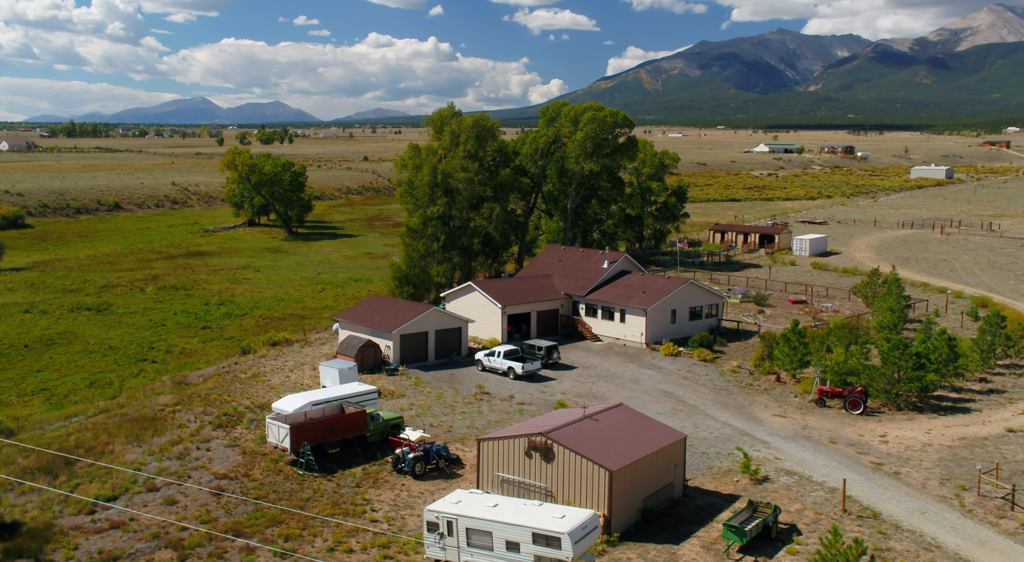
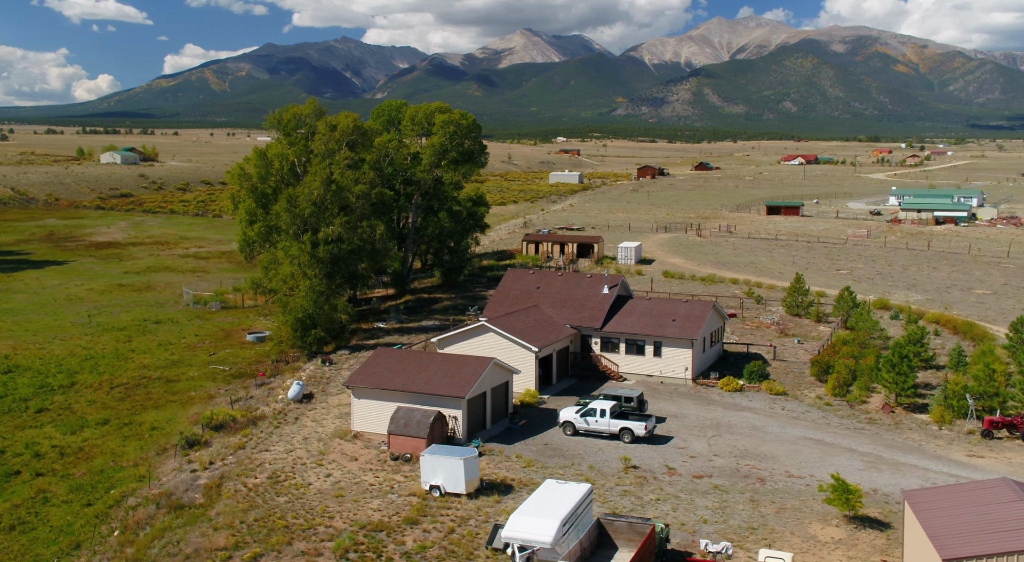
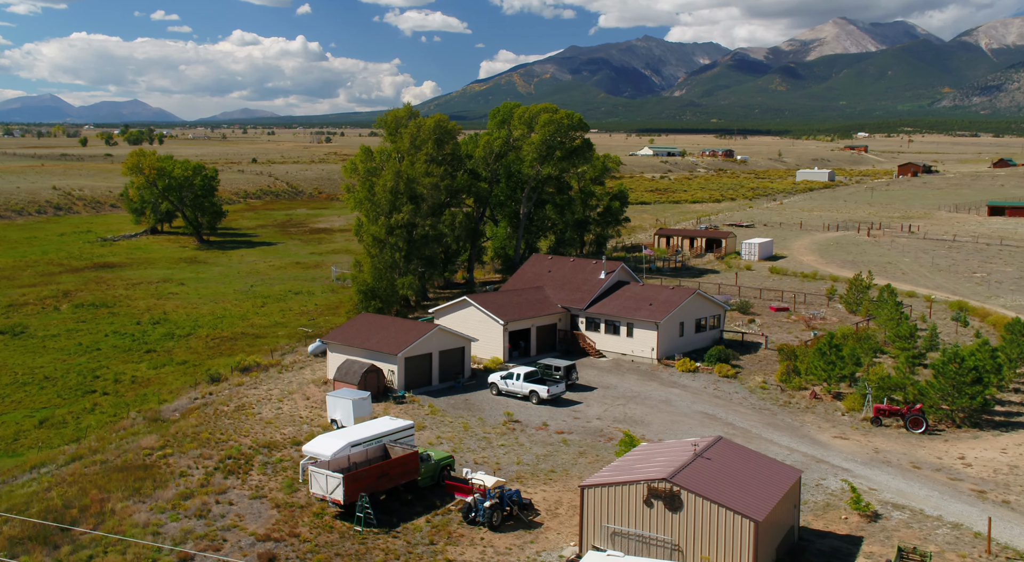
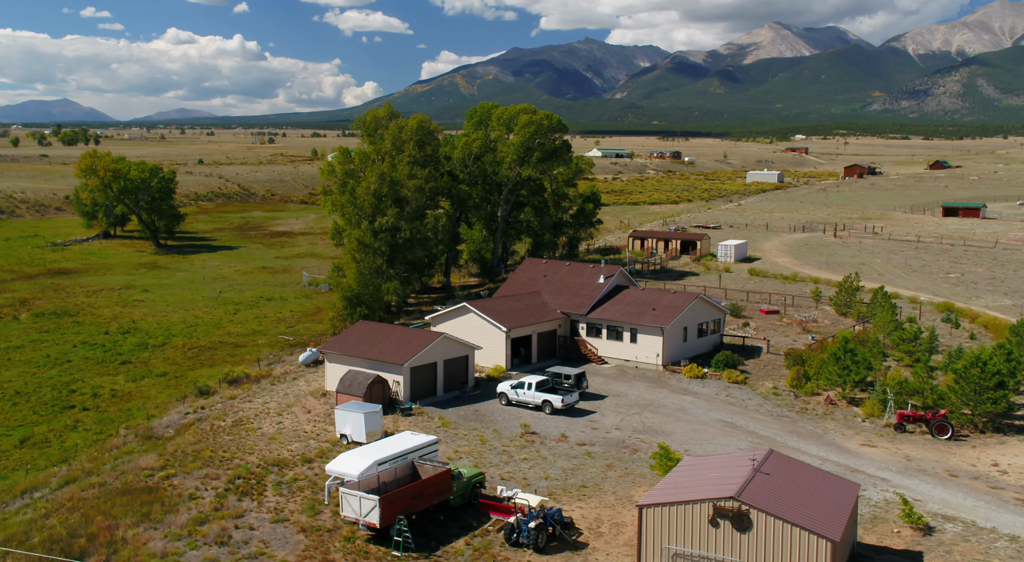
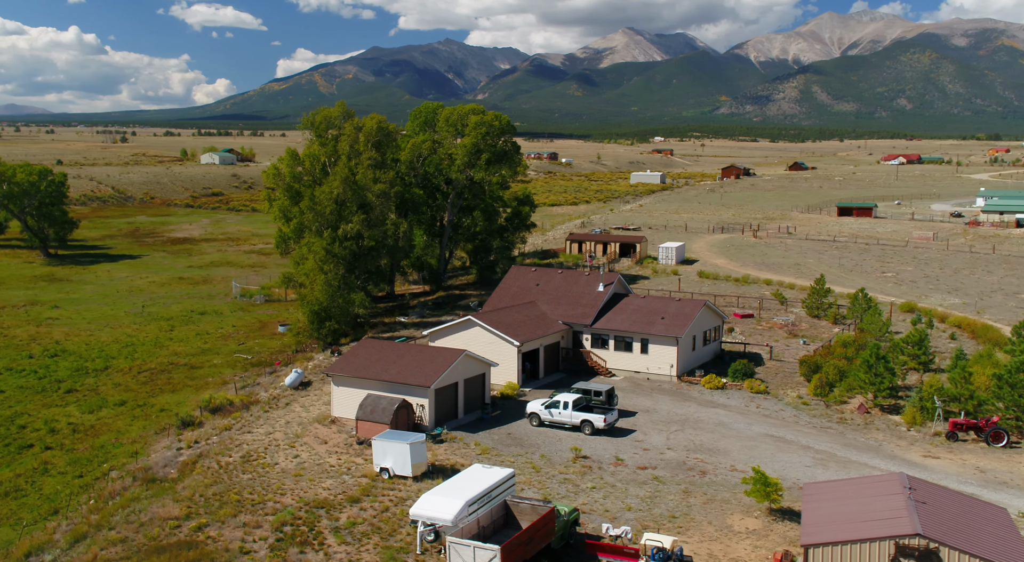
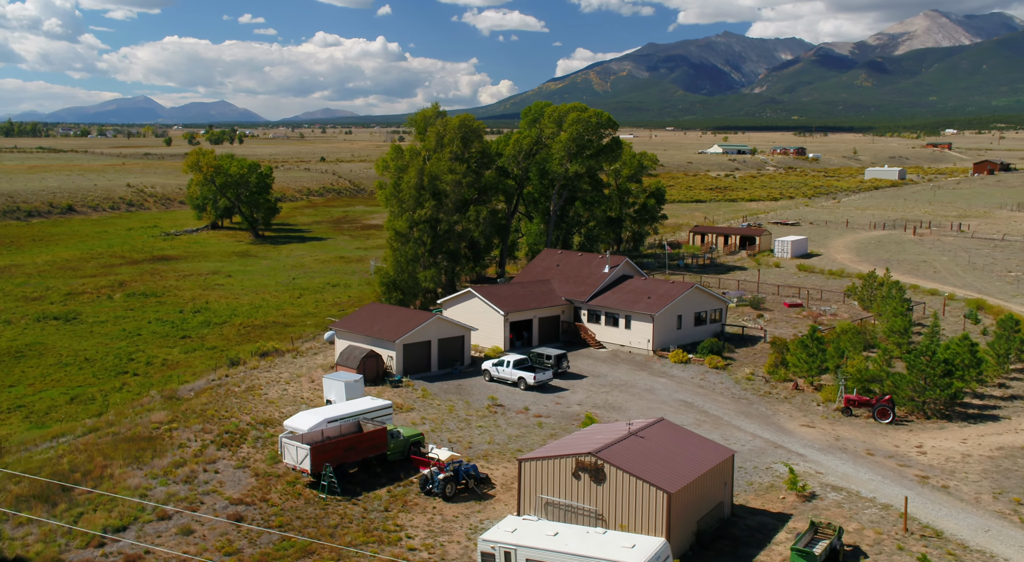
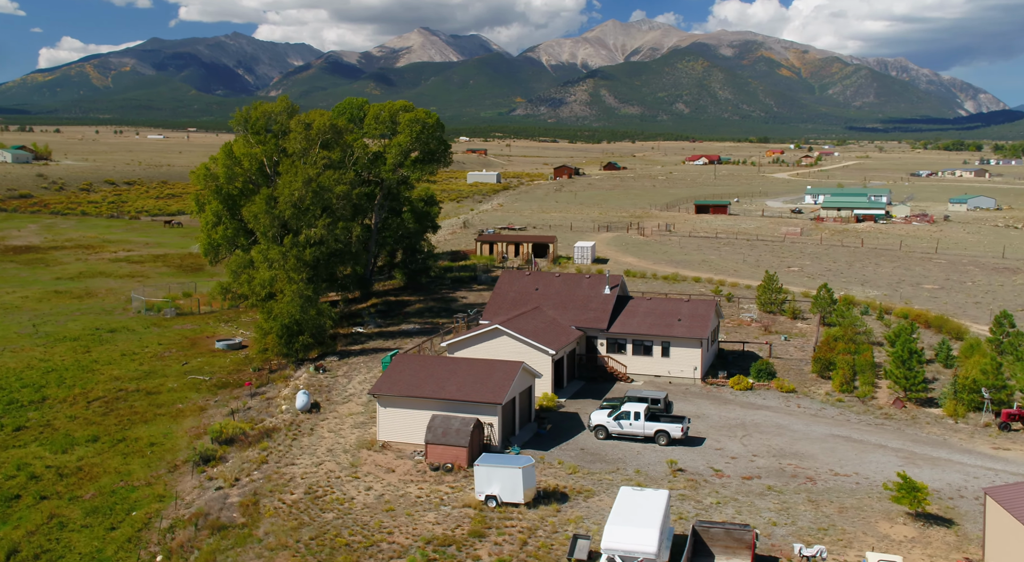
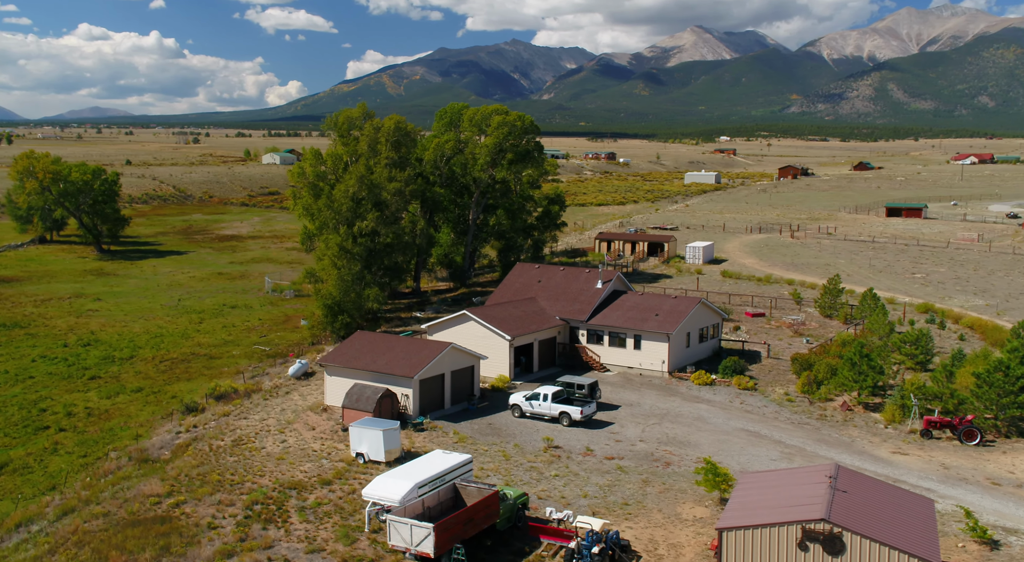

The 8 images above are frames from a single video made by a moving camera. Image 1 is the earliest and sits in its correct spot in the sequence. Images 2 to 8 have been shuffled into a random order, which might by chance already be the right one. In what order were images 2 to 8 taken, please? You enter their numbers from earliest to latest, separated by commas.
6, 3, 4, 8, 5, 2, 7
